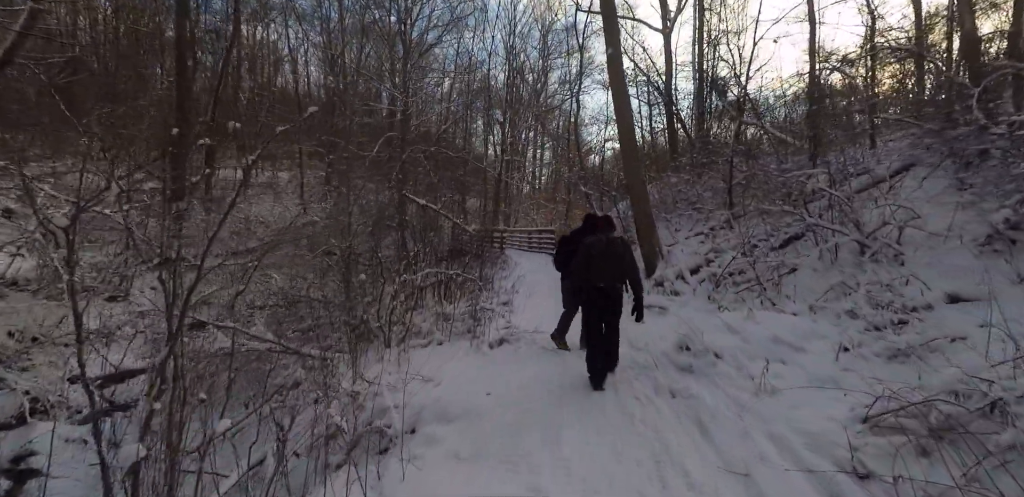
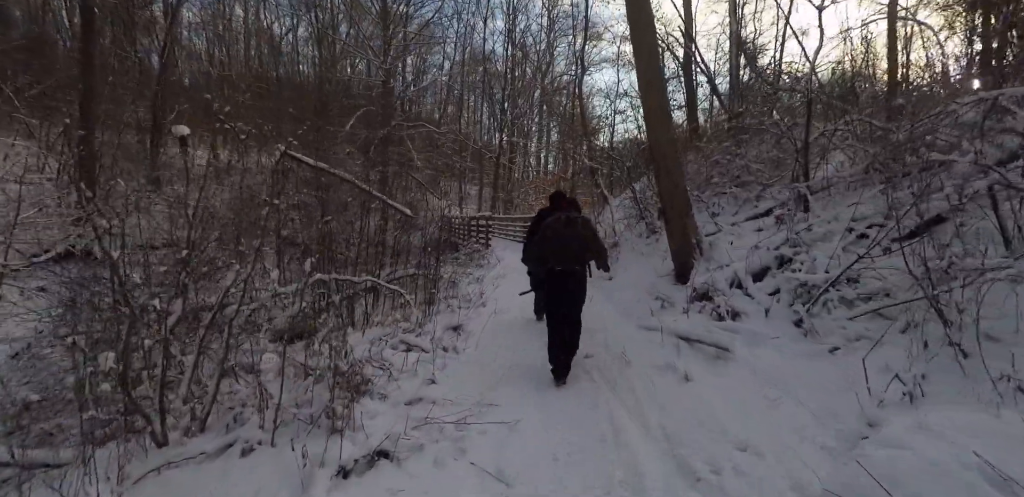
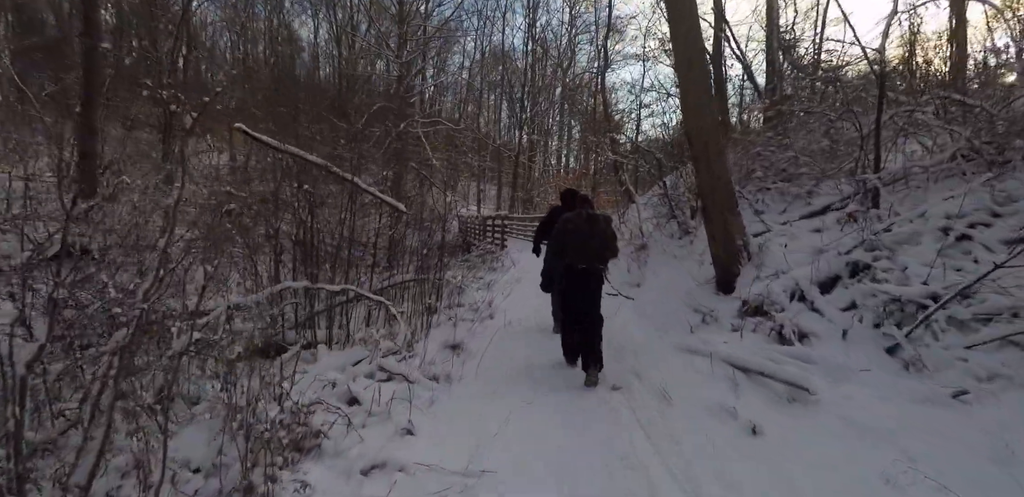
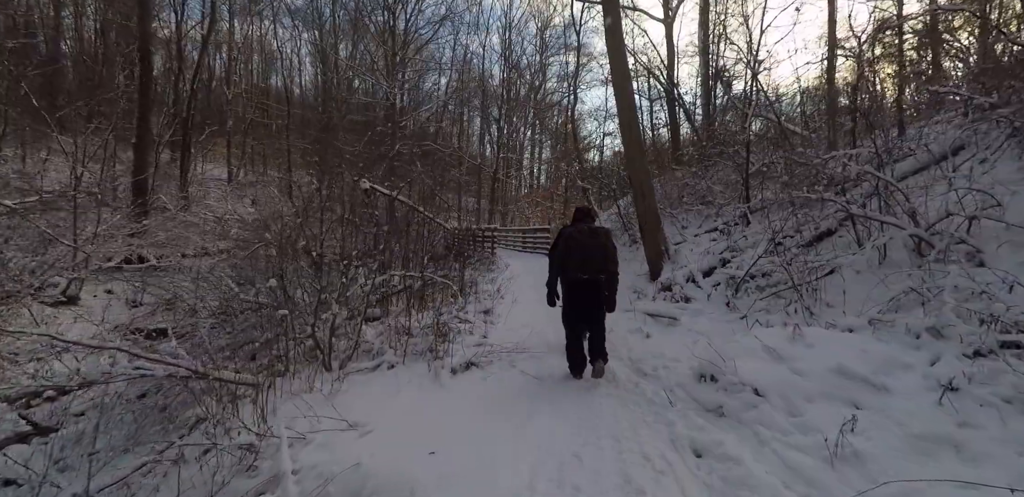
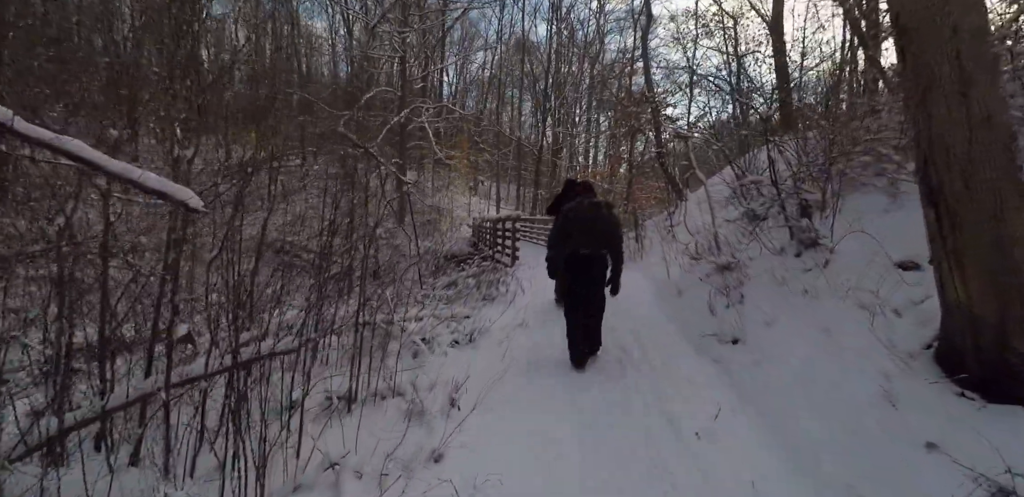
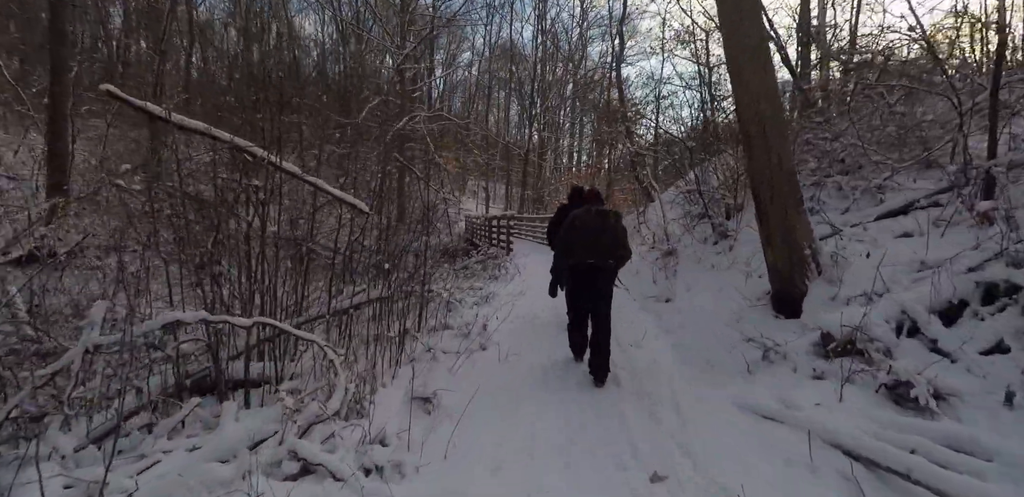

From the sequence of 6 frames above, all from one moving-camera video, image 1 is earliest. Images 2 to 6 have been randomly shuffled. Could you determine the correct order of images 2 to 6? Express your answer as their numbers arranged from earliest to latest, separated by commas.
4, 2, 3, 6, 5
